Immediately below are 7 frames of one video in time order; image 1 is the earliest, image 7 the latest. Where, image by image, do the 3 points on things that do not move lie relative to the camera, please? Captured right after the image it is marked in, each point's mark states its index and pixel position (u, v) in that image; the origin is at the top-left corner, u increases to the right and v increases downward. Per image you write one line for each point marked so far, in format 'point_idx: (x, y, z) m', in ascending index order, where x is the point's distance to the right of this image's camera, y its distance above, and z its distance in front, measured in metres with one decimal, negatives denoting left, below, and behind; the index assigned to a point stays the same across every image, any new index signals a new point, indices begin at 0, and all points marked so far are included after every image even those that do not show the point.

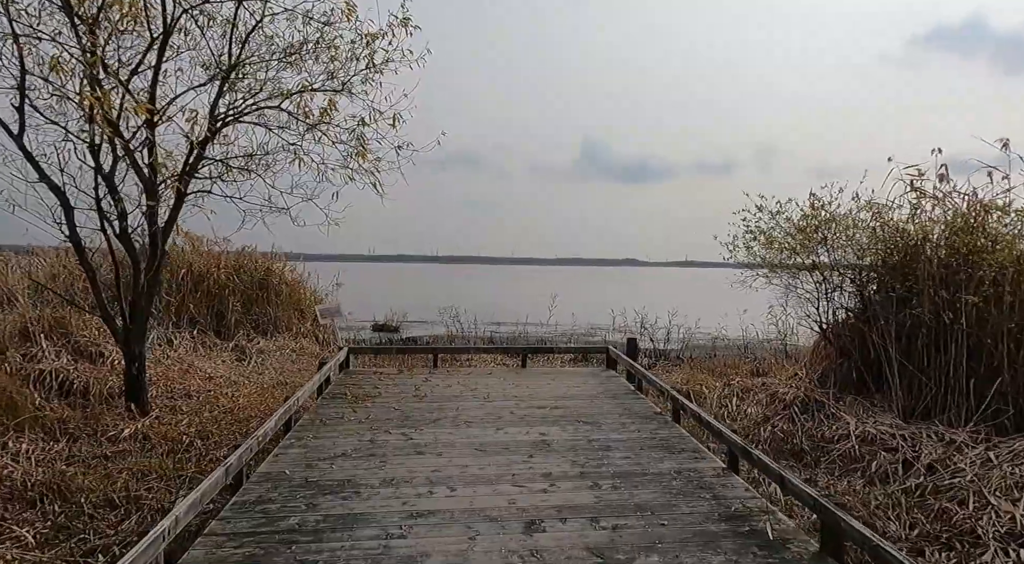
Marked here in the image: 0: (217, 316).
0: (-4.3, -0.5, +11.4) m
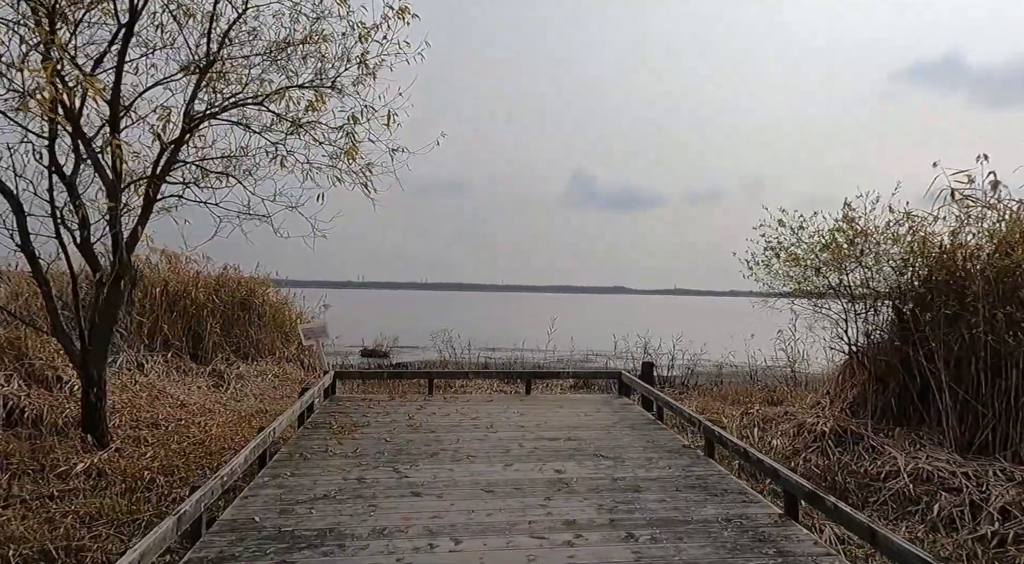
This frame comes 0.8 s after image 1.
0: (-4.3, -0.8, +10.6) m
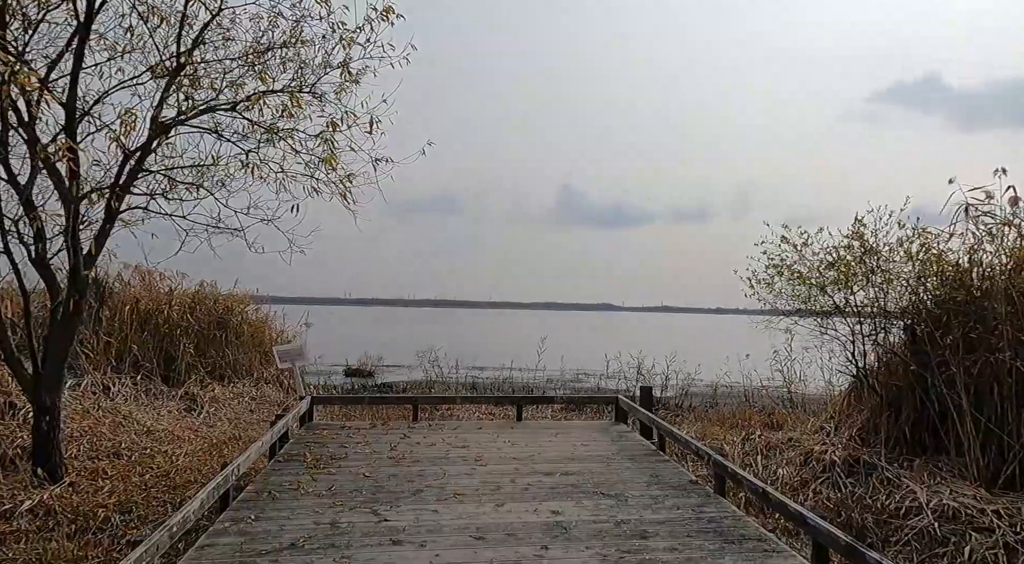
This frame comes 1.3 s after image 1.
0: (-4.5, -1.0, +10.1) m
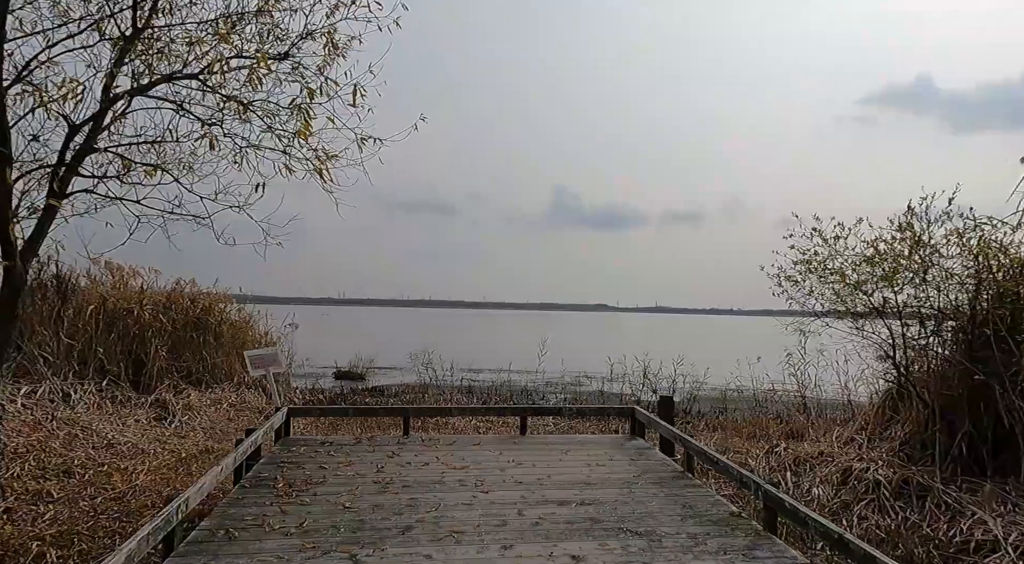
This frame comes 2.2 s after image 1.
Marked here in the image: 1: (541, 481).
0: (-4.5, -1.0, +9.3) m
1: (+0.2, -1.2, +4.7) m
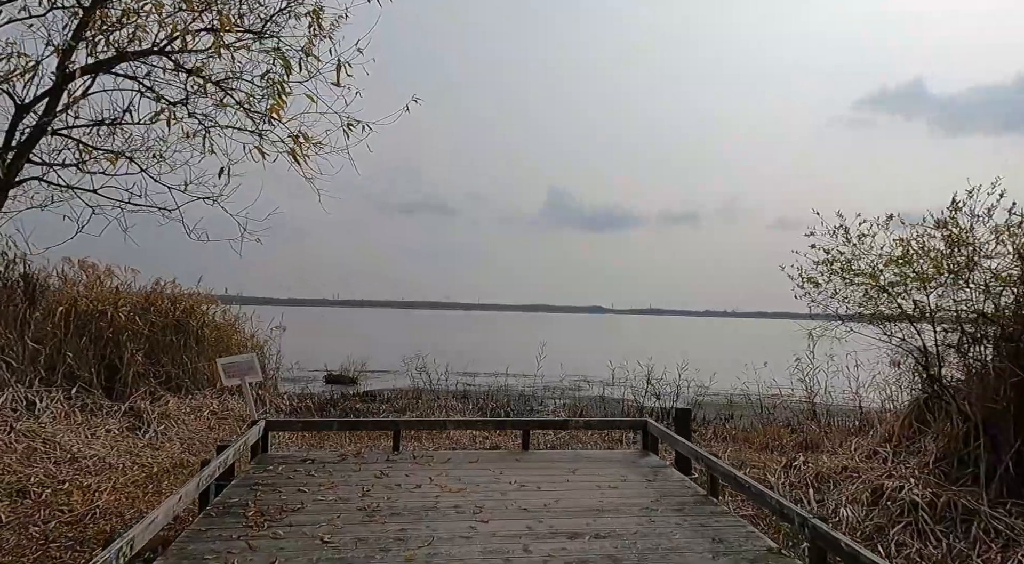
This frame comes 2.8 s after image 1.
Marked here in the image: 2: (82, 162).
0: (-4.5, -1.0, +8.7) m
1: (+0.2, -1.2, +4.2) m
2: (-2.6, +0.7, +4.8) m
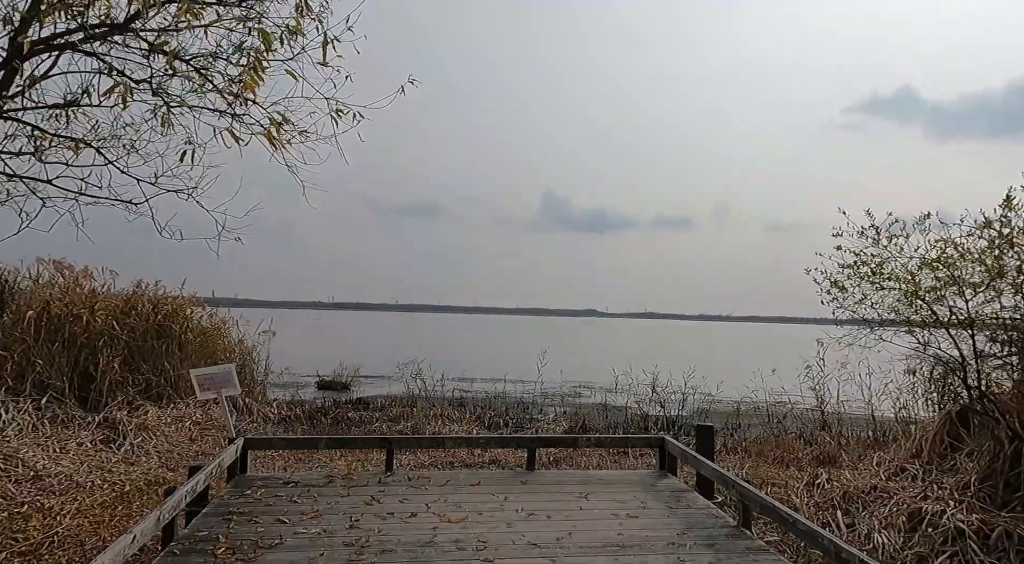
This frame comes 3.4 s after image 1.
0: (-4.5, -1.0, +8.2) m
1: (+0.2, -1.2, +3.7) m
2: (-2.6, +0.7, +4.3) m
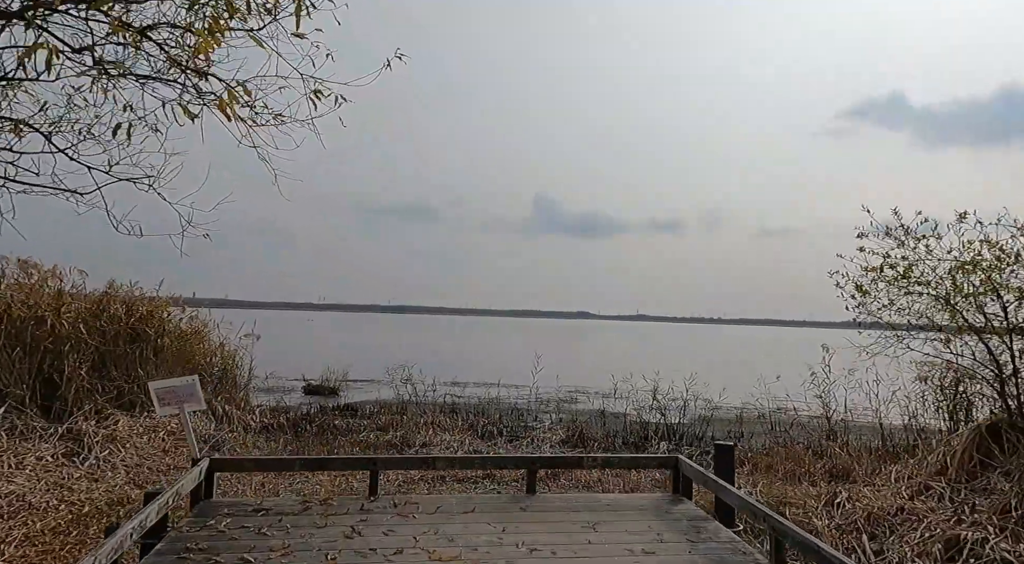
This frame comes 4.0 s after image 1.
0: (-4.5, -1.0, +7.6) m
1: (+0.2, -1.2, +3.2) m
2: (-2.6, +0.7, +3.8) m
